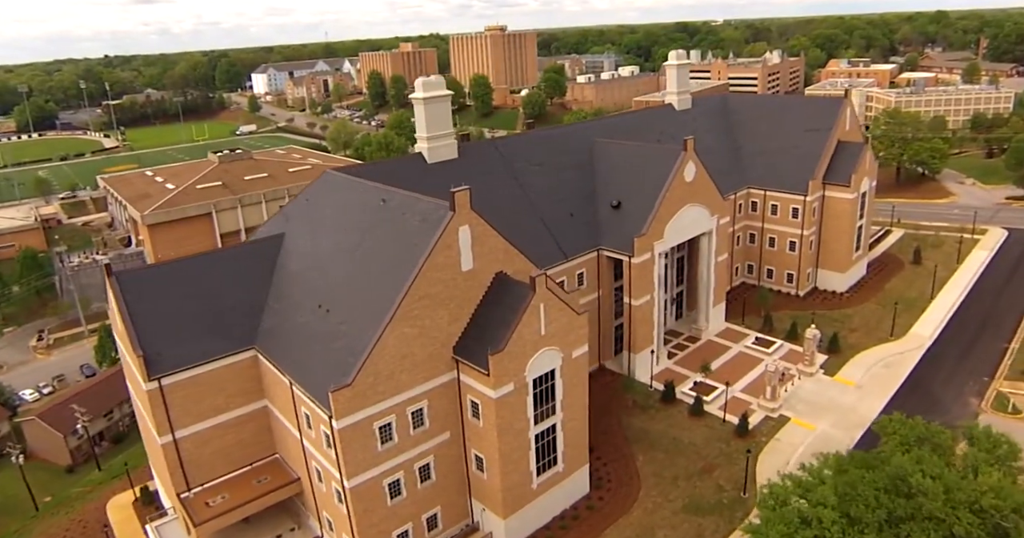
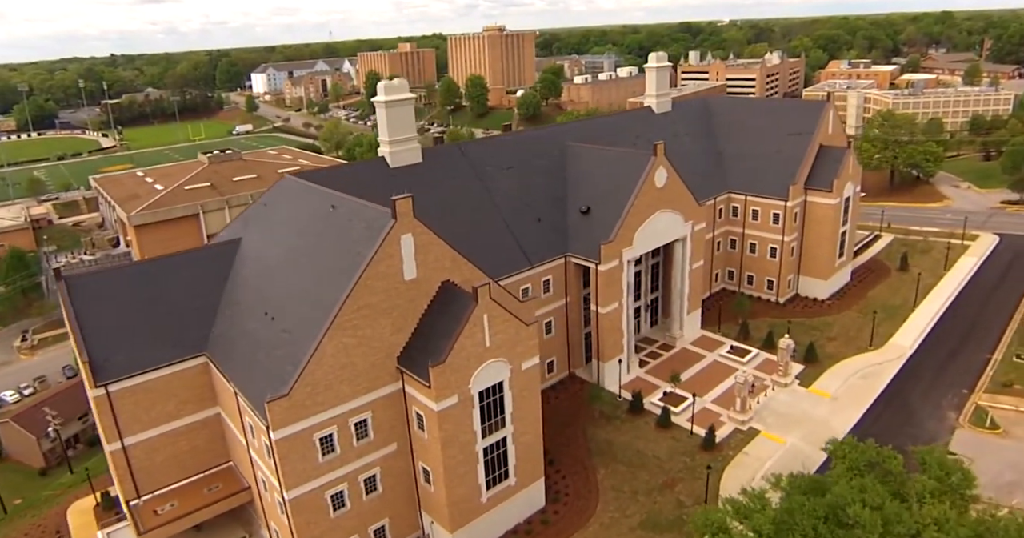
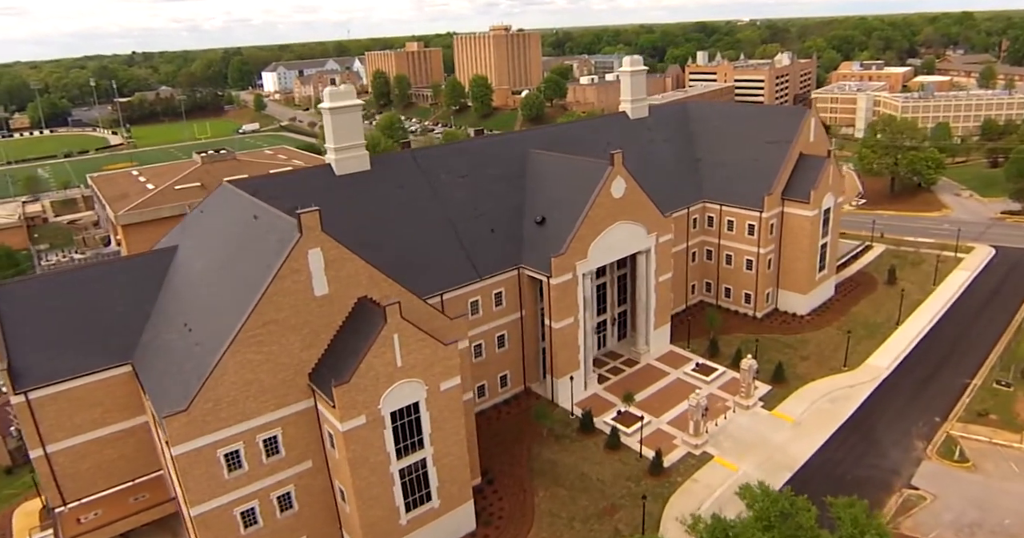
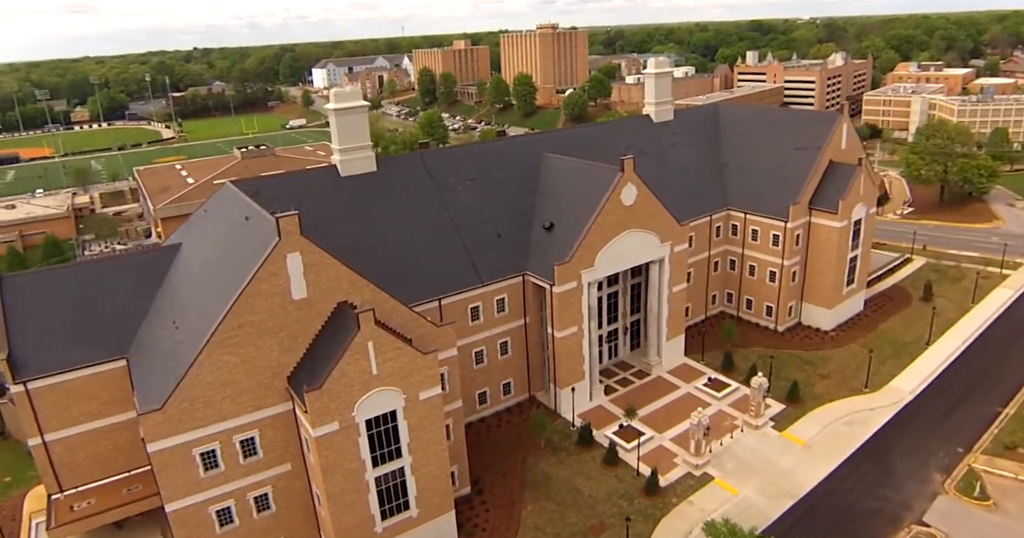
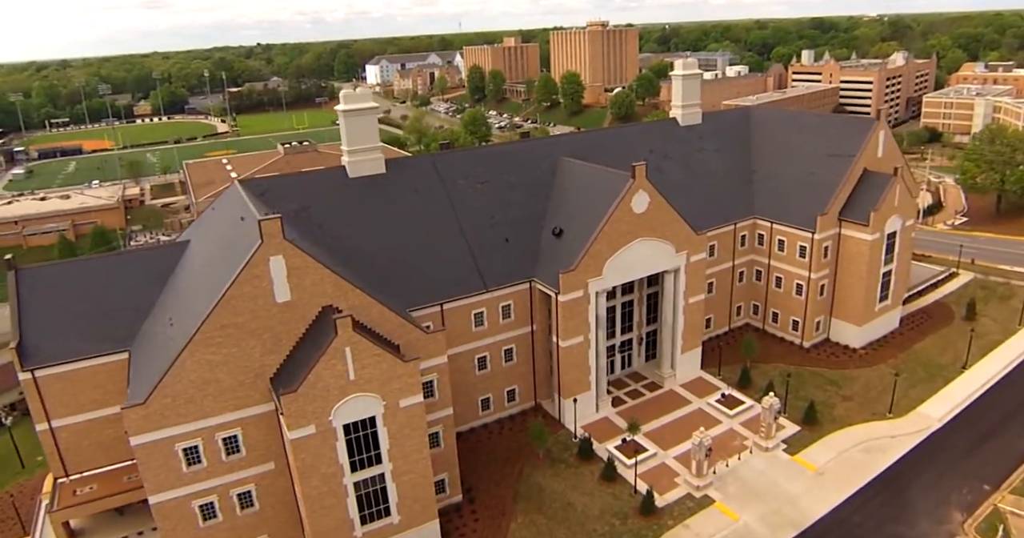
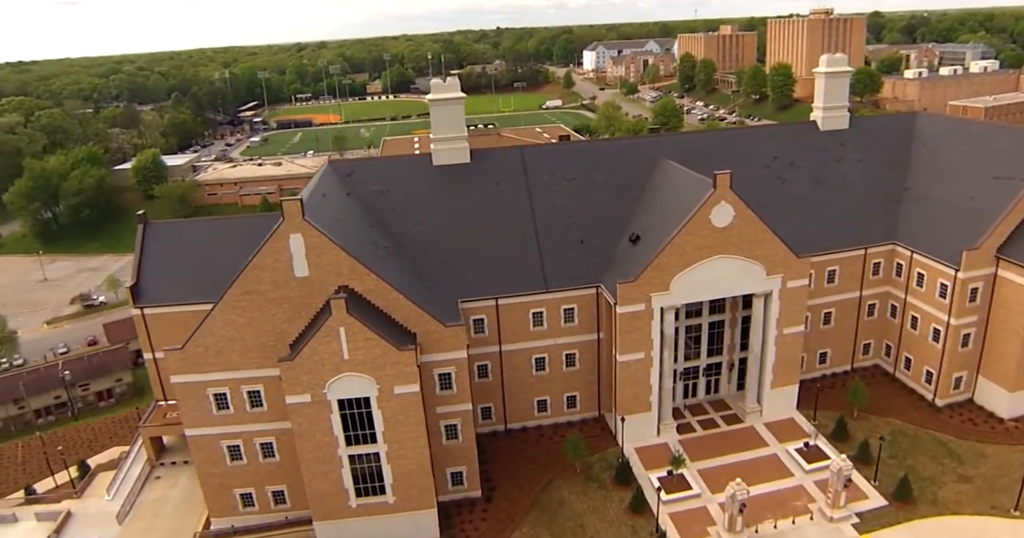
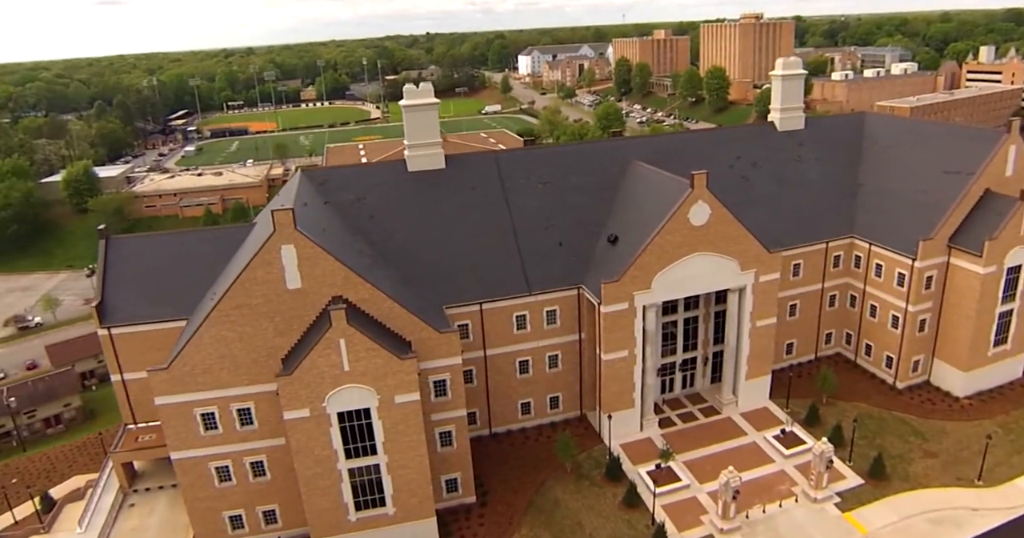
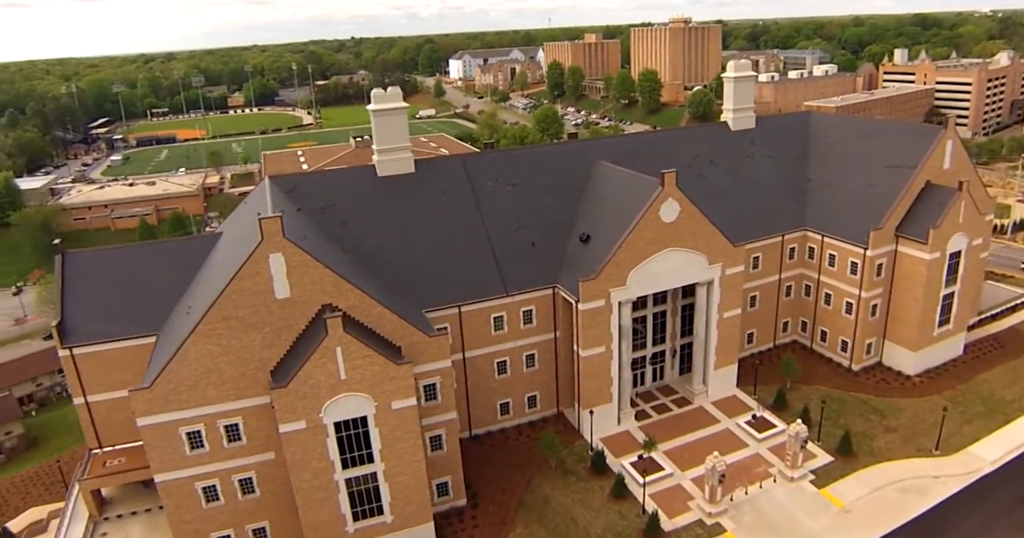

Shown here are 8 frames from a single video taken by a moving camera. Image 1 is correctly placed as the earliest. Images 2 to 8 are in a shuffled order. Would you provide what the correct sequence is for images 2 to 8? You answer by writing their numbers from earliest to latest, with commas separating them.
2, 3, 4, 5, 8, 7, 6
